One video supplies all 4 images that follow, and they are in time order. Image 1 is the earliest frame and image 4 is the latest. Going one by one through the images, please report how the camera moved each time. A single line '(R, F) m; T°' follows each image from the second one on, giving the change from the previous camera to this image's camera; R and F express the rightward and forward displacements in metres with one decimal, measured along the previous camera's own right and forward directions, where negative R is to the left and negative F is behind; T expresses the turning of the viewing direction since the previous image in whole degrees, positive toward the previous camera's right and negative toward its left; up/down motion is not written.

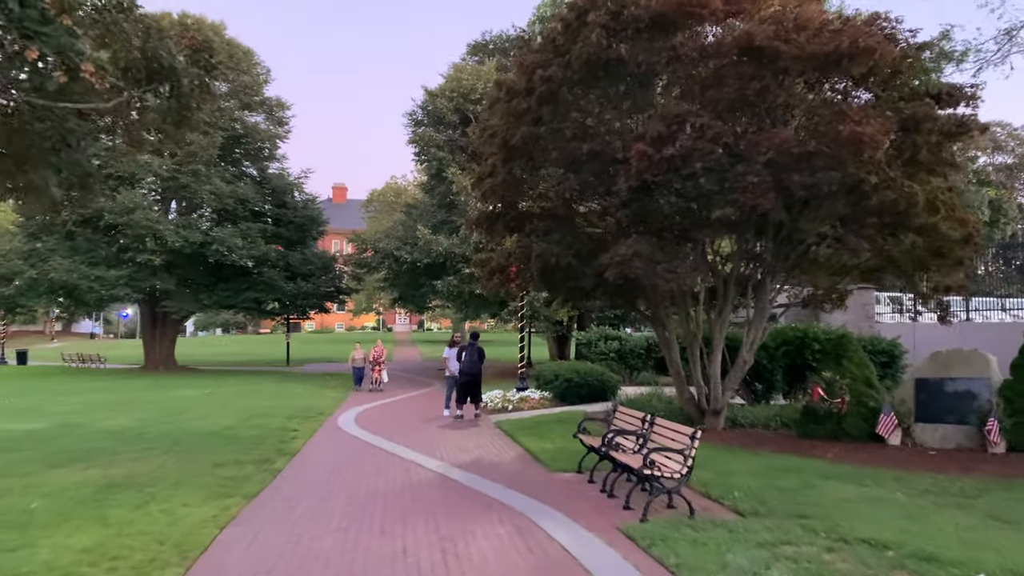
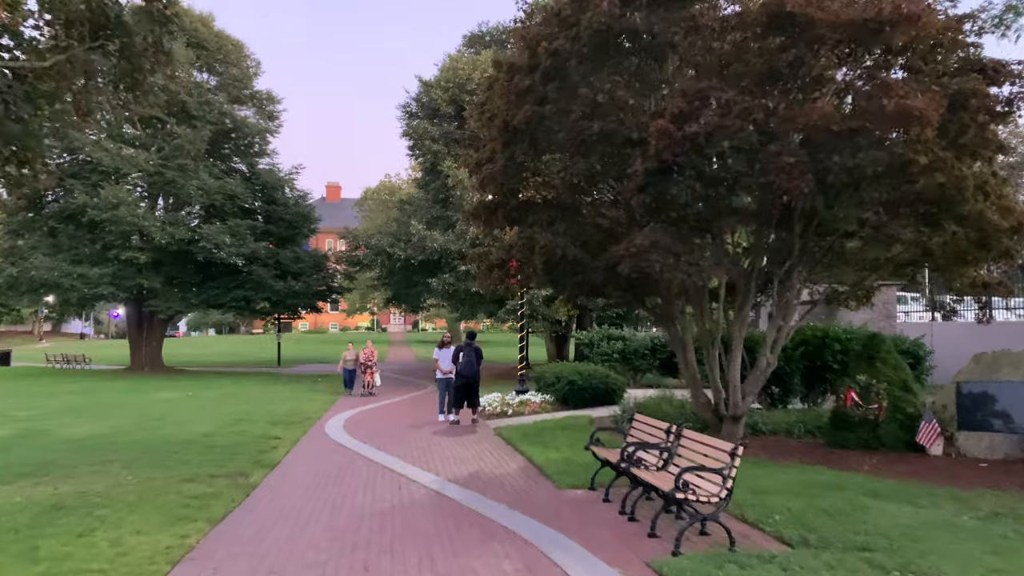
(-0.1, +1.0) m; 0°
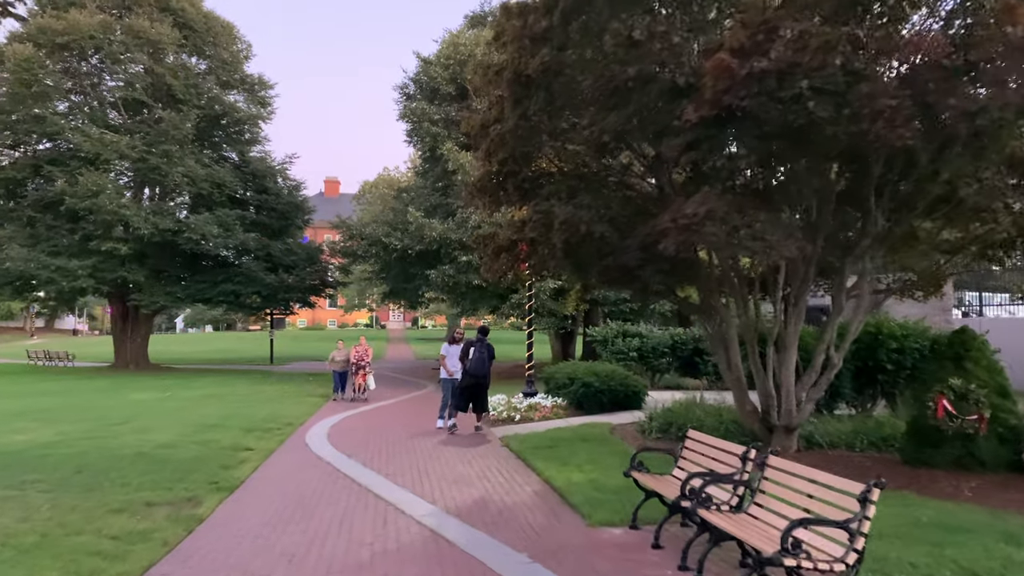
(-0.1, +1.8) m; 0°
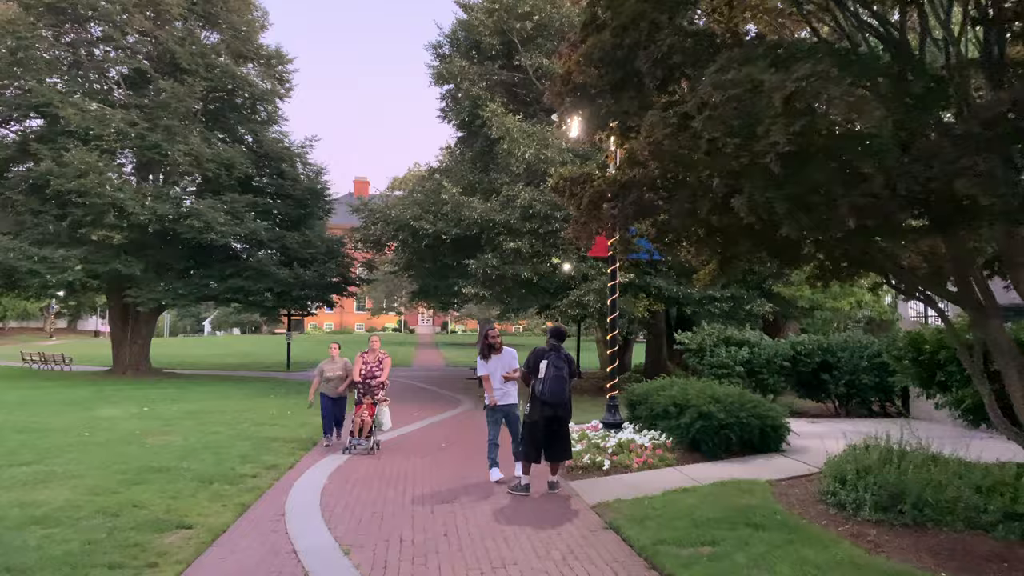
(-0.7, +4.3) m; -2°
